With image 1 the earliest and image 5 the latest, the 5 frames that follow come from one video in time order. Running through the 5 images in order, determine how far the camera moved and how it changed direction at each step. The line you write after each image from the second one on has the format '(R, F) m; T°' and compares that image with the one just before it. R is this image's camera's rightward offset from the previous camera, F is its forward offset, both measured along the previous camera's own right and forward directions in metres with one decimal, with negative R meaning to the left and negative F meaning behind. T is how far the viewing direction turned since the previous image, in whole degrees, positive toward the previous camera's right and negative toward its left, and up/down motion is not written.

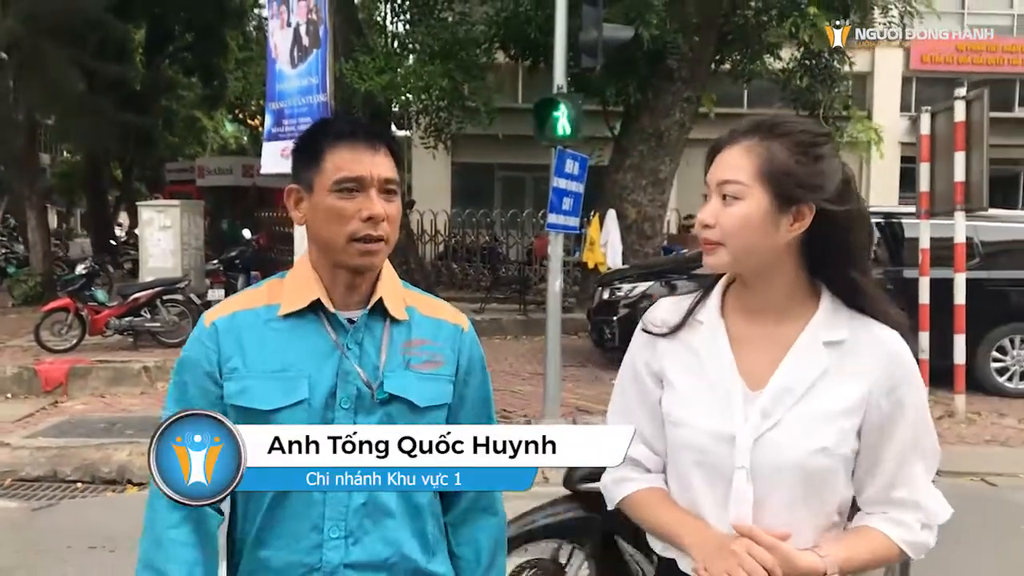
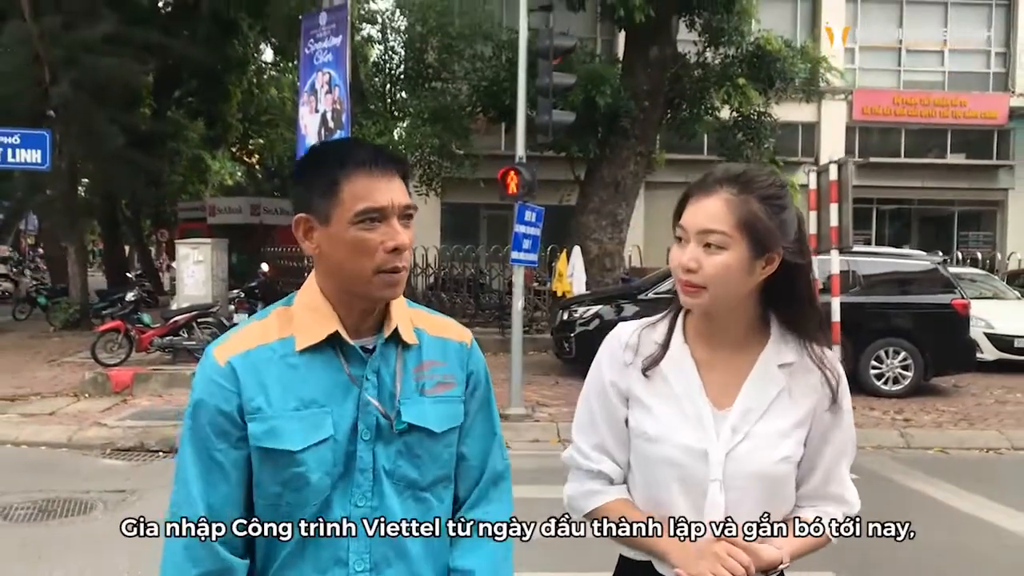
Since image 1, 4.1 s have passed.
(+0.2, -2.1) m; +1°
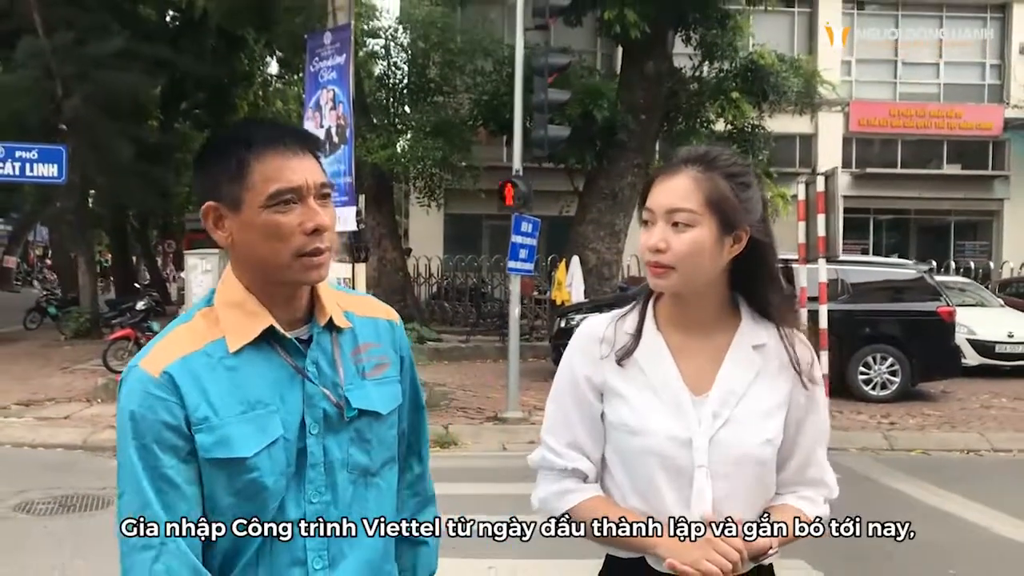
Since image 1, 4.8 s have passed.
(+0.1, -0.3) m; 0°
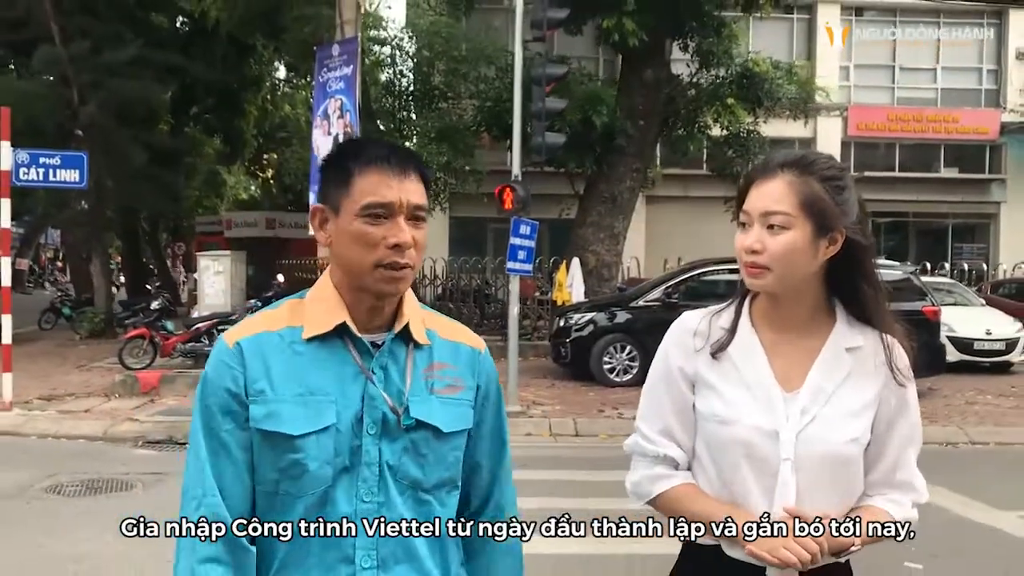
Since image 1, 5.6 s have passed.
(+0.1, -0.4) m; 0°
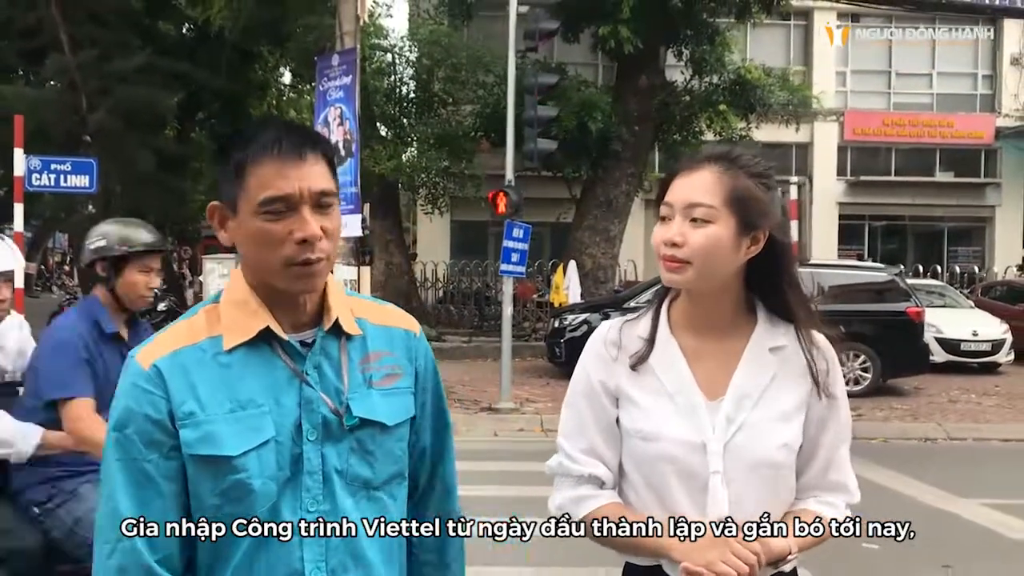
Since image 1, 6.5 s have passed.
(+0.1, -0.3) m; 0°
